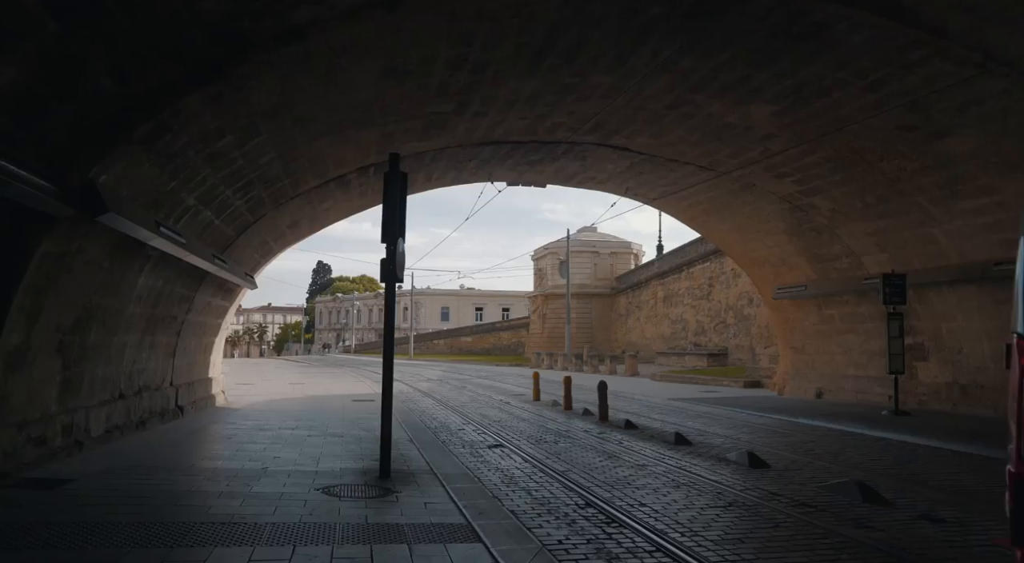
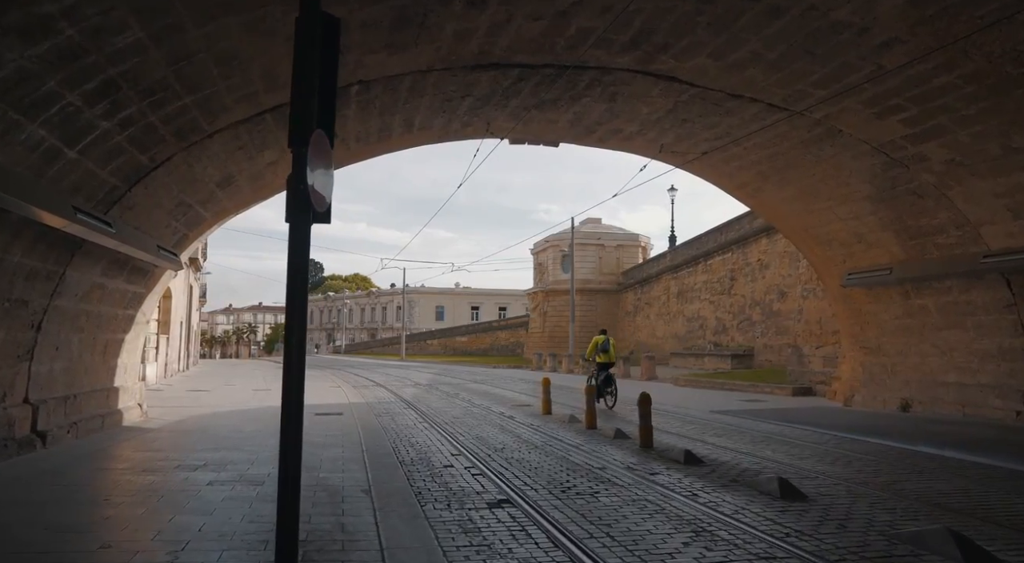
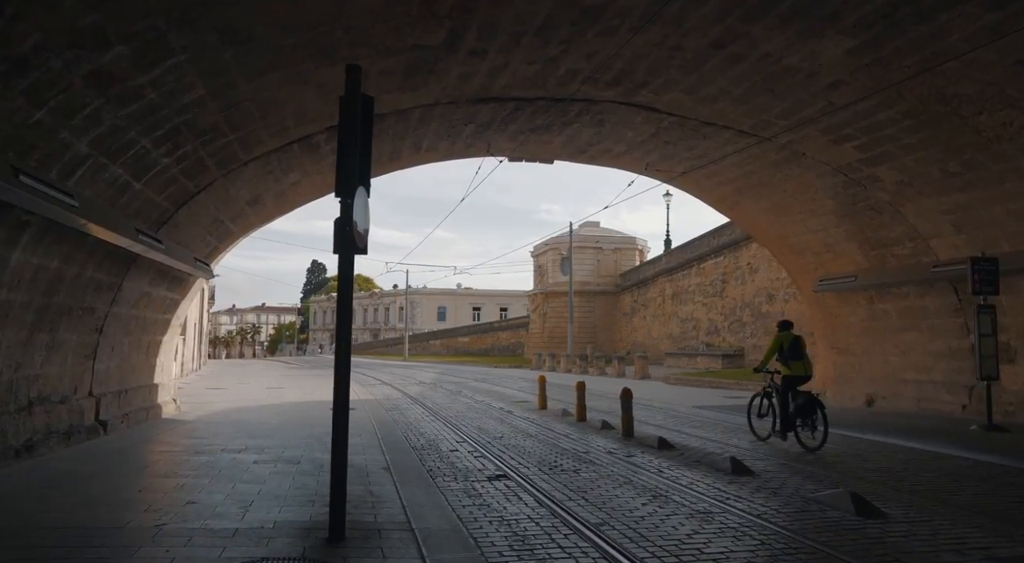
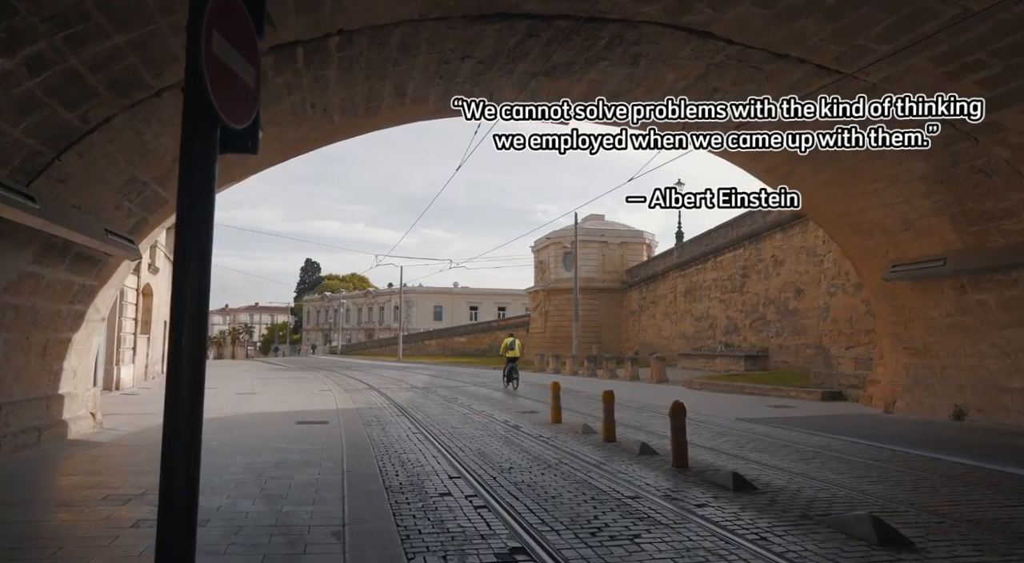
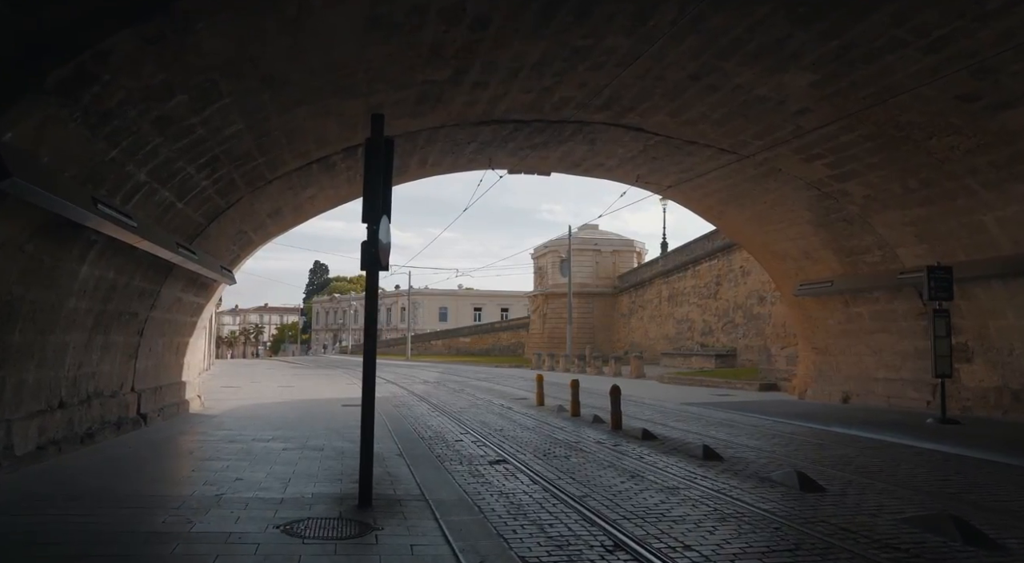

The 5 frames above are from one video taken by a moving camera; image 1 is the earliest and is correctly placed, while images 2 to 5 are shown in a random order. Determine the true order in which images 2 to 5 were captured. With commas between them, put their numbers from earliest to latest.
5, 3, 2, 4
